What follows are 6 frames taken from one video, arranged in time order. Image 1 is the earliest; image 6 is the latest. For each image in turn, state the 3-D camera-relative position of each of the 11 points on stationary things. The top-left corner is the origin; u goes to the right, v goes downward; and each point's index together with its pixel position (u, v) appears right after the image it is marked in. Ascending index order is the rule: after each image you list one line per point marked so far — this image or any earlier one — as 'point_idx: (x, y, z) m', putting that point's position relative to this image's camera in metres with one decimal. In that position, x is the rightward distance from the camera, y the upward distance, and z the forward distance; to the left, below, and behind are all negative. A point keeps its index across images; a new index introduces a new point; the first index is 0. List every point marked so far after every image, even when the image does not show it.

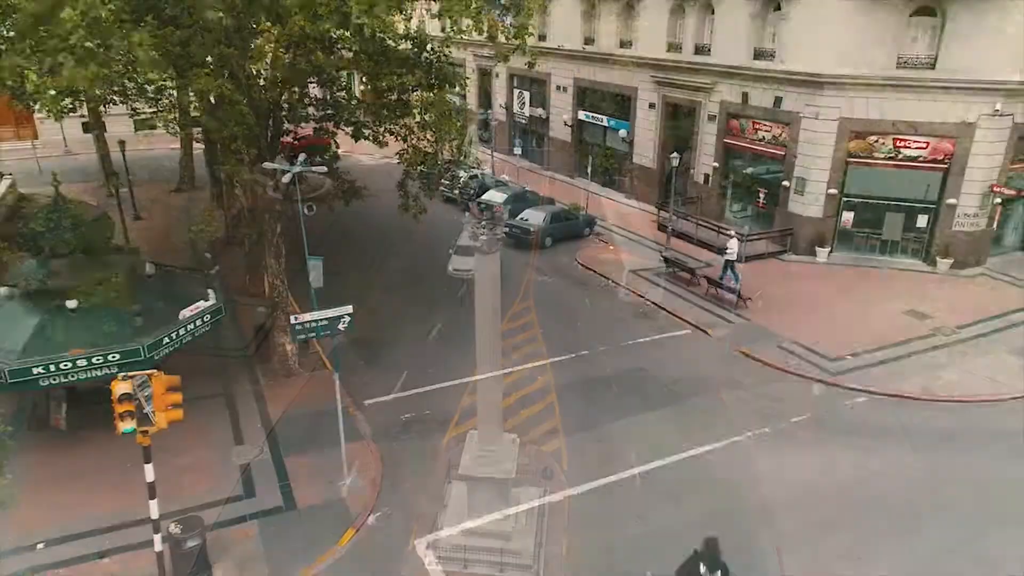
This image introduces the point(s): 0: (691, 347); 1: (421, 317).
0: (+6.8, -2.3, +17.3) m
1: (-3.9, -1.3, +19.3) m
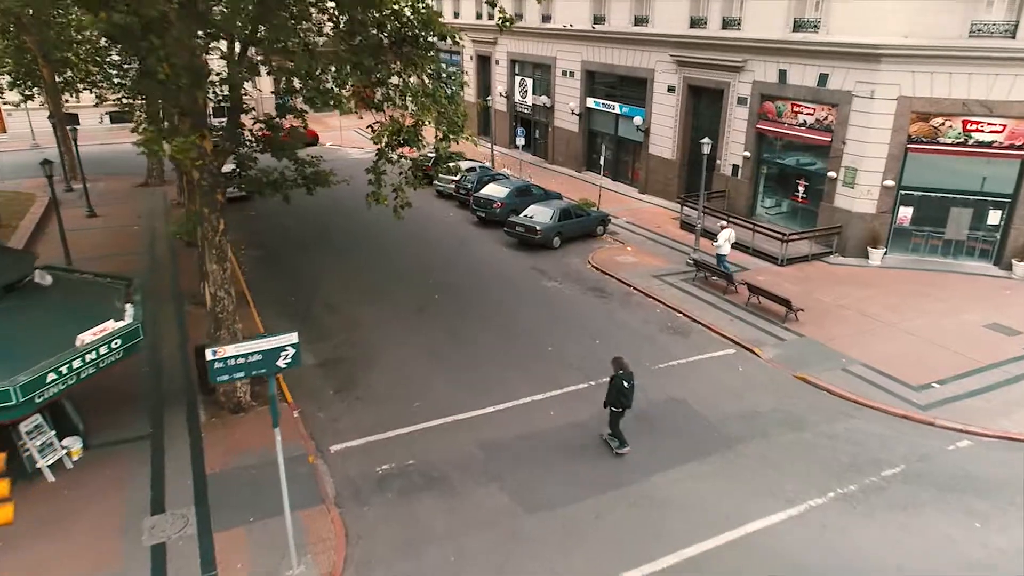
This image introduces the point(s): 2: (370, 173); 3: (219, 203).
0: (+7.0, -2.6, +14.1) m
1: (-3.7, -1.6, +16.1) m
2: (-3.8, +3.0, +12.1) m
3: (-7.6, +2.2, +11.8) m
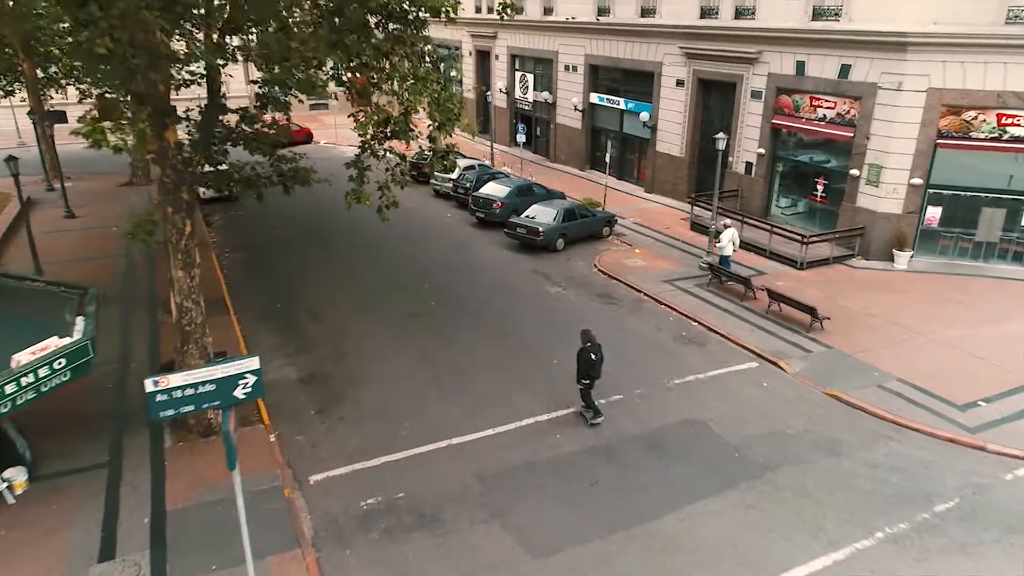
0: (+7.0, -2.8, +12.8) m
1: (-3.7, -1.9, +14.8) m
2: (-3.7, +2.8, +10.8) m
3: (-7.6, +2.0, +10.5) m
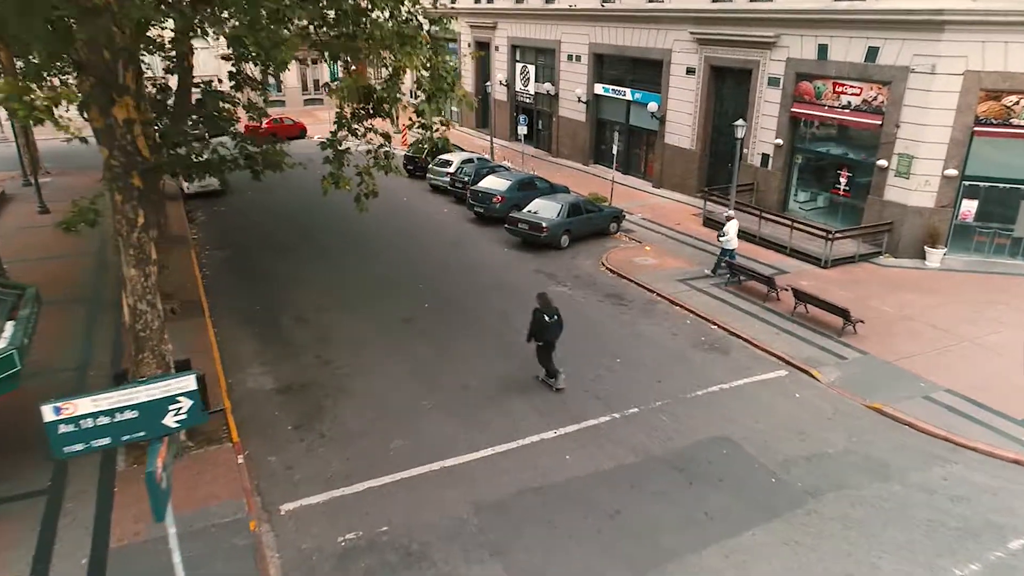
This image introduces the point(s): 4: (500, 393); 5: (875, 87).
0: (+7.1, -2.8, +11.4) m
1: (-3.6, -1.9, +13.4) m
2: (-3.7, +2.8, +9.4) m
3: (-7.5, +2.0, +9.1) m
4: (-0.3, -2.7, +11.7) m
5: (+14.2, +7.9, +17.8) m
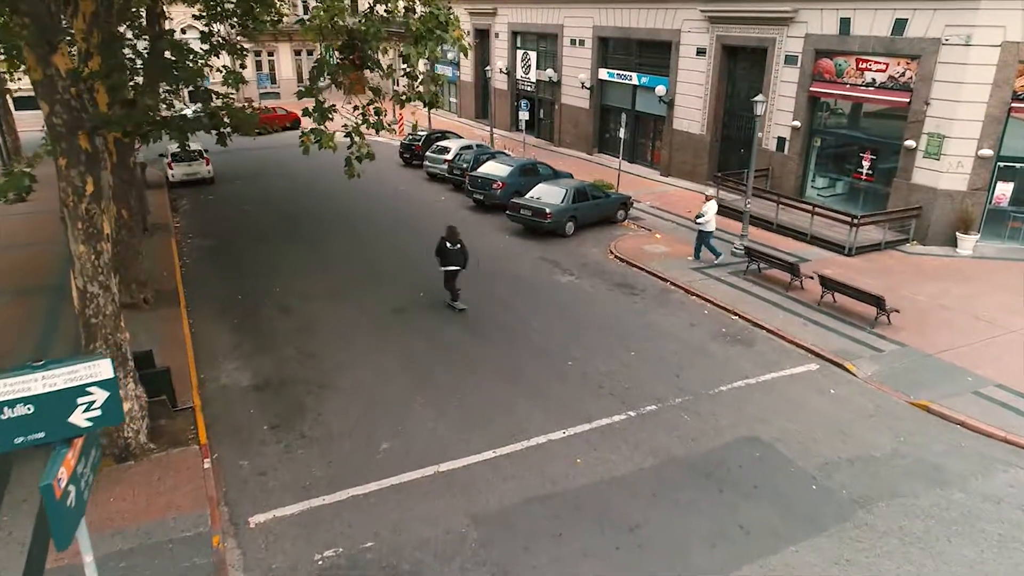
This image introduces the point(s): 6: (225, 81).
0: (+7.2, -2.4, +10.3) m
1: (-3.5, -1.5, +12.2) m
2: (-3.6, +3.2, +8.2) m
3: (-7.4, +2.3, +7.9) m
4: (-0.2, -2.3, +10.6) m
5: (+14.2, +8.2, +16.6) m
6: (-7.9, +5.7, +12.5) m
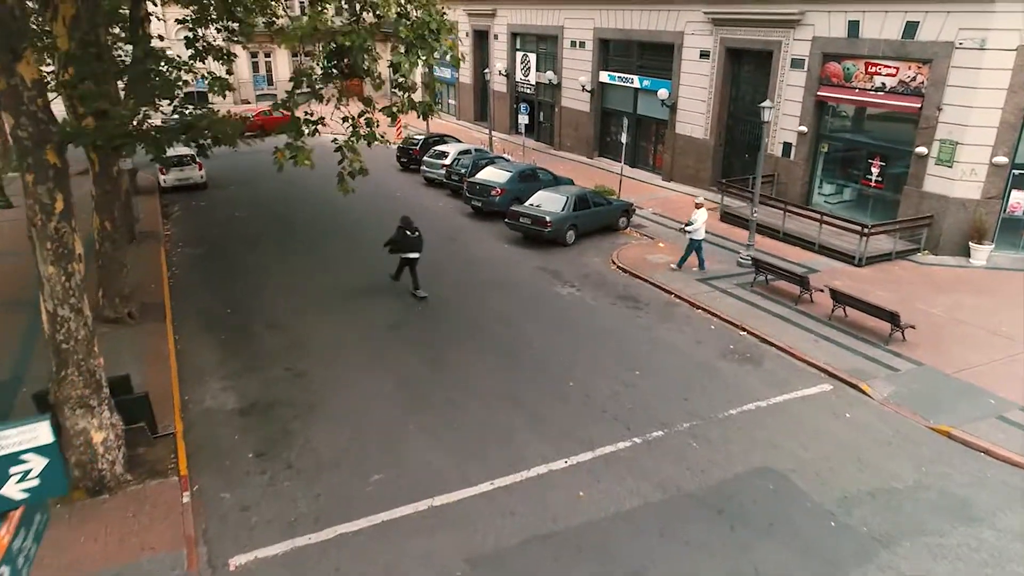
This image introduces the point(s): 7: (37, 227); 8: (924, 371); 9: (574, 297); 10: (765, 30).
0: (+7.1, -2.8, +9.8) m
1: (-3.6, -1.9, +11.7) m
2: (-3.6, +2.8, +7.7) m
3: (-7.5, +2.0, +7.4) m
4: (-0.3, -2.7, +10.1) m
5: (+14.2, +7.8, +16.2) m
6: (-7.9, +5.3, +12.0) m
7: (-7.8, +1.0, +7.5) m
8: (+10.0, -2.0, +11.0) m
9: (+2.0, -0.3, +14.5) m
10: (+10.9, +11.1, +19.6) m
